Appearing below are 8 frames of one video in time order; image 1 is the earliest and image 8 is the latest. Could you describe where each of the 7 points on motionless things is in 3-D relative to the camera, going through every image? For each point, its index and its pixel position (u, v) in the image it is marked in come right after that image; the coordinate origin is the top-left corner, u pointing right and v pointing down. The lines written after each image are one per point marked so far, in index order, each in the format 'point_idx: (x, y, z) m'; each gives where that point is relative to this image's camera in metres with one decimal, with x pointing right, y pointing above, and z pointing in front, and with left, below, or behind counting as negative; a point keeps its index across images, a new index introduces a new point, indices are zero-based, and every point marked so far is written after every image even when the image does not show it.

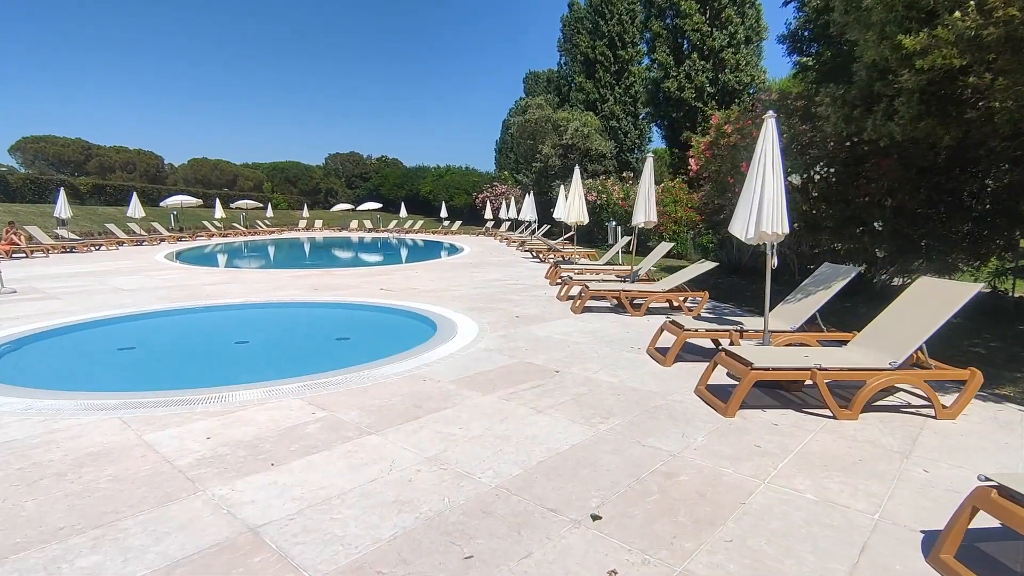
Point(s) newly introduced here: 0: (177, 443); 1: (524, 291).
0: (-2.2, -1.0, +3.7) m
1: (+0.2, -0.1, +11.2) m
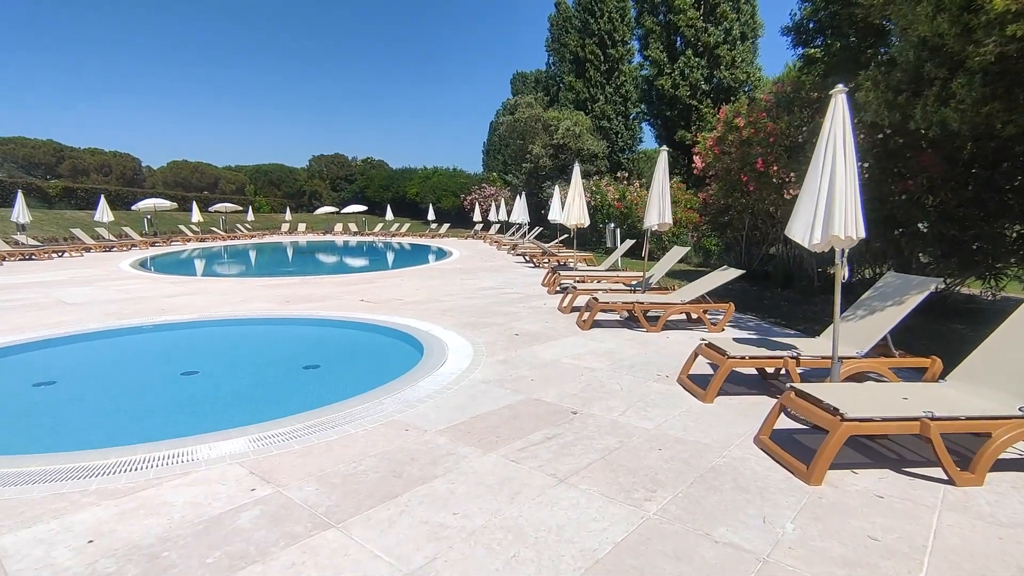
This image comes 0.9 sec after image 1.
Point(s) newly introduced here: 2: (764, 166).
0: (-2.1, -1.2, +2.5) m
1: (+0.1, -0.2, +10.1) m
2: (+4.9, +2.4, +11.0) m
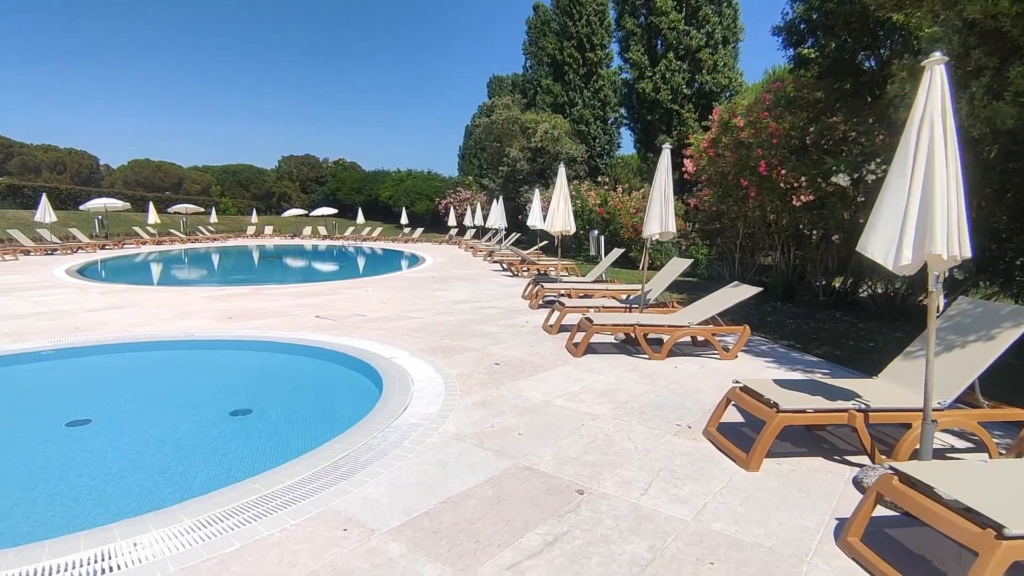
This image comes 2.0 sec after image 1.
0: (-2.1, -1.3, +1.2) m
1: (-0.2, -0.5, +8.9) m
2: (+4.5, +2.1, +10.0) m
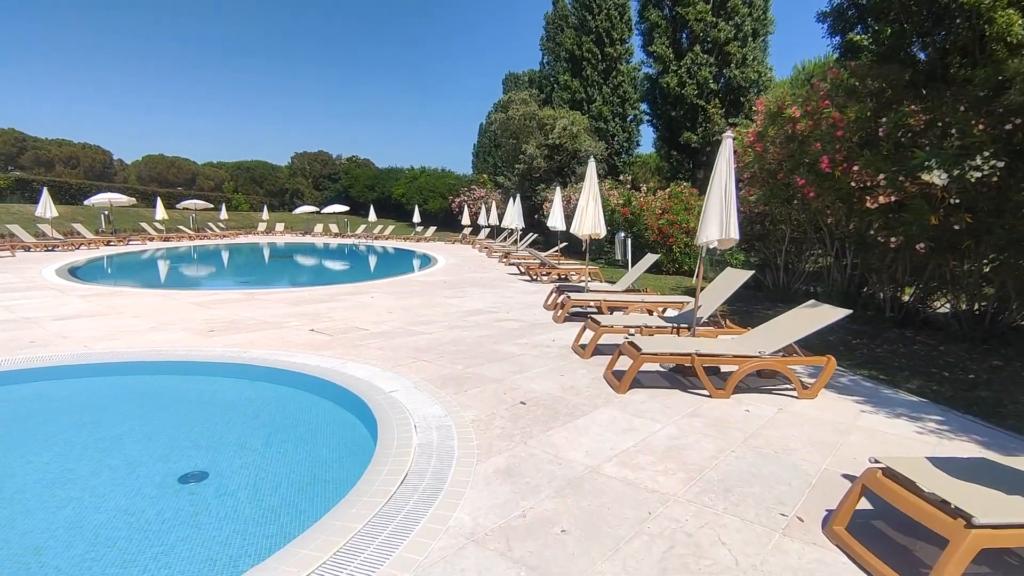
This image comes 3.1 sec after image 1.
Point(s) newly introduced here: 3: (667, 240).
0: (-2.0, -1.5, +0.1) m
1: (+0.1, -0.6, +7.7) m
2: (+4.9, +1.9, +8.7) m
3: (+5.1, +1.6, +18.5) m
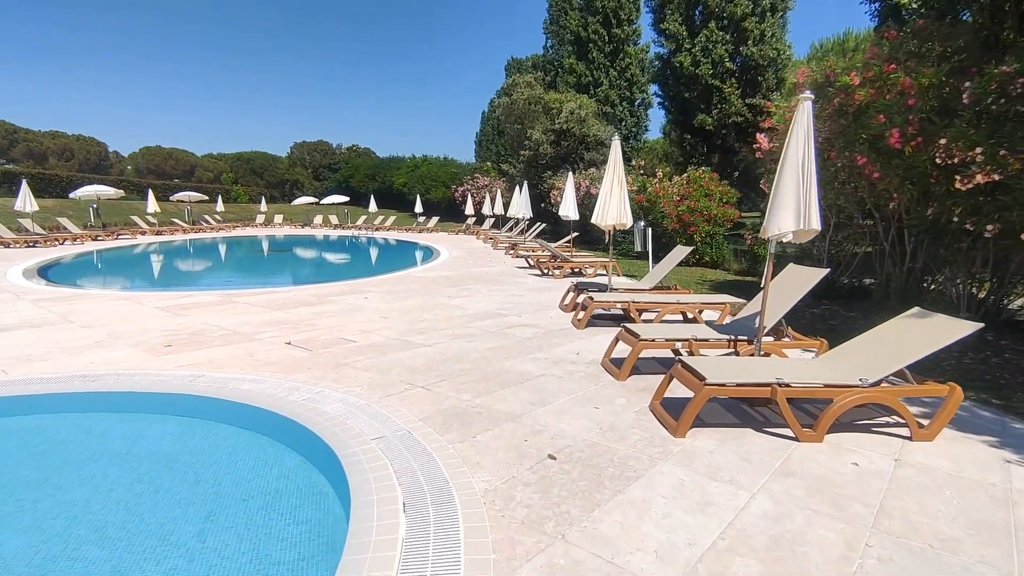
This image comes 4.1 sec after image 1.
0: (-1.8, -1.7, -1.2) m
1: (+0.3, -0.7, +6.5) m
2: (+5.0, +1.9, +7.4) m
3: (+5.3, +1.8, +17.2) m
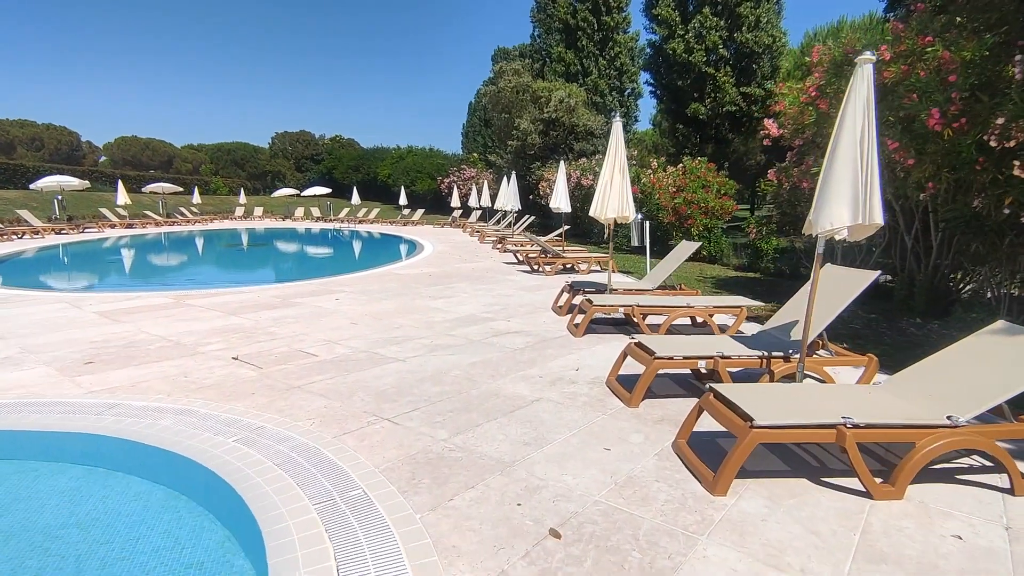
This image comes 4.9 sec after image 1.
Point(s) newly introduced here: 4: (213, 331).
0: (-1.8, -1.8, -2.1) m
1: (+0.2, -0.7, +5.5) m
2: (+4.9, +1.9, +6.5) m
3: (+4.9, +1.9, +16.3) m
4: (-3.5, -0.5, +6.6) m
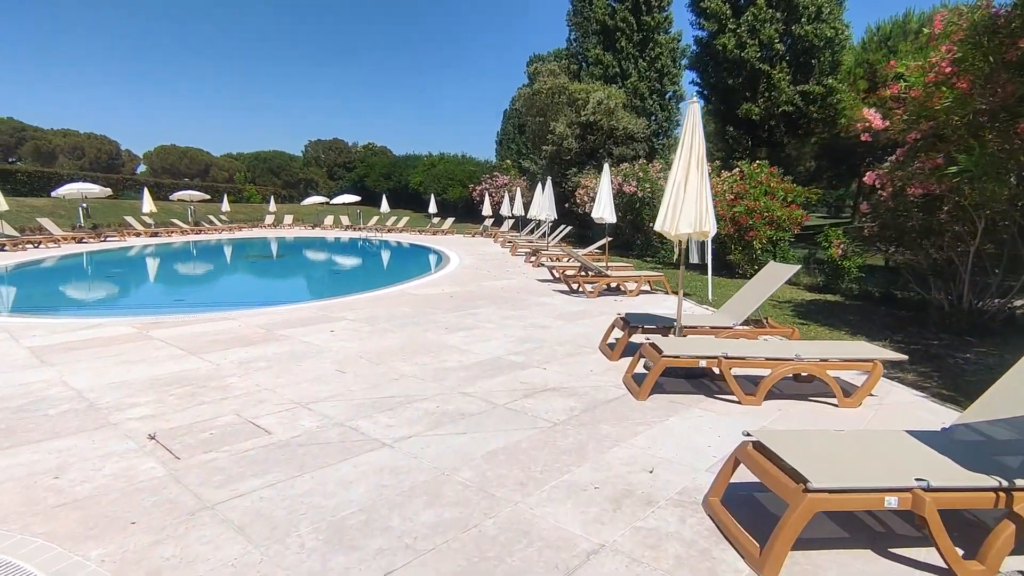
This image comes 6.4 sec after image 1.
0: (-2.0, -2.0, -3.8) m
1: (+0.4, -1.1, +3.7) m
2: (+5.2, +1.5, +4.4) m
3: (+5.8, +1.4, +14.3) m
4: (-3.1, -0.8, +5.0) m
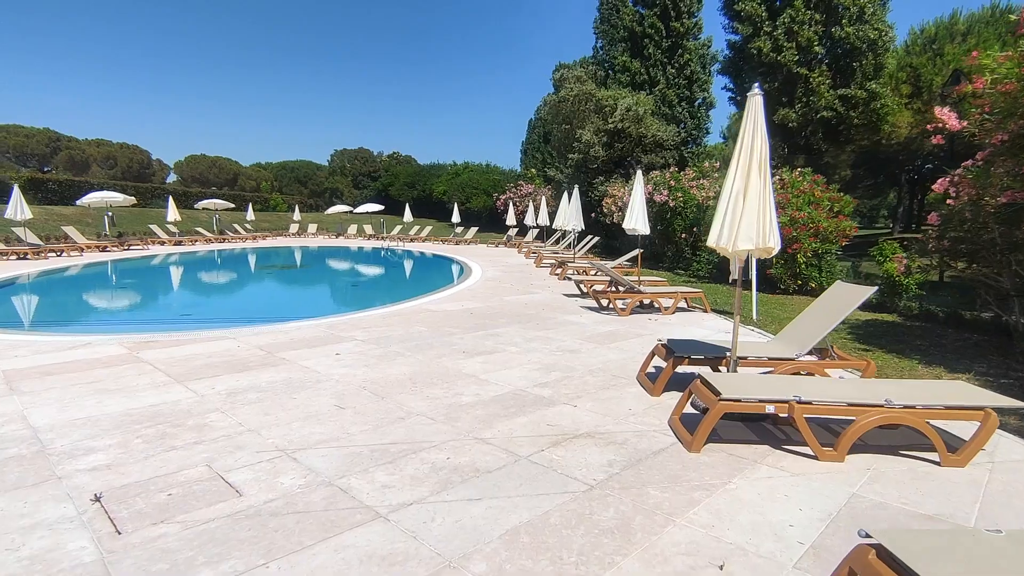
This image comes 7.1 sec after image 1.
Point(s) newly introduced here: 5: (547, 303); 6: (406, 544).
0: (-2.1, -2.1, -4.6) m
1: (+0.6, -1.2, +2.9) m
2: (+5.4, +1.3, +3.5) m
3: (+6.4, +1.0, +13.2) m
4: (-3.0, -1.0, +4.3) m
5: (+0.6, -0.3, +10.7) m
6: (-0.5, -1.2, +2.8) m
